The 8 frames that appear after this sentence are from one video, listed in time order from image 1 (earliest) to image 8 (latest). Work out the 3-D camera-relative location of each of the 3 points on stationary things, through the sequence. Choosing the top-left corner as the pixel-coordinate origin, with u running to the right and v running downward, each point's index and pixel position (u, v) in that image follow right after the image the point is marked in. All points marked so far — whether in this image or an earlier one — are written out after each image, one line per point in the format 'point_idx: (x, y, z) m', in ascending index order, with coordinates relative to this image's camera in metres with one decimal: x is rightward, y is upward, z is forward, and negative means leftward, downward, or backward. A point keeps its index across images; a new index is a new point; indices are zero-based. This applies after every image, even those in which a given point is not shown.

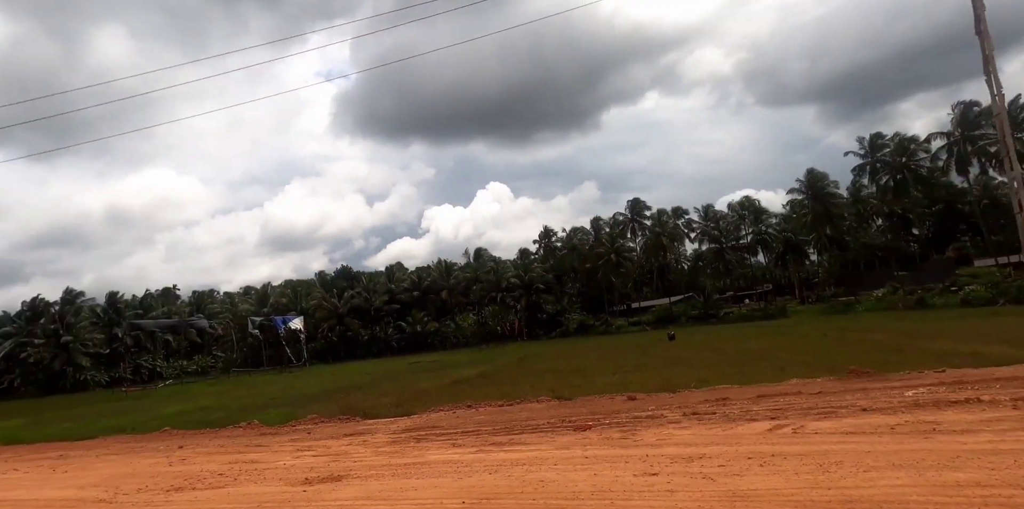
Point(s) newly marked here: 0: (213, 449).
0: (-6.2, -4.0, +11.4) m
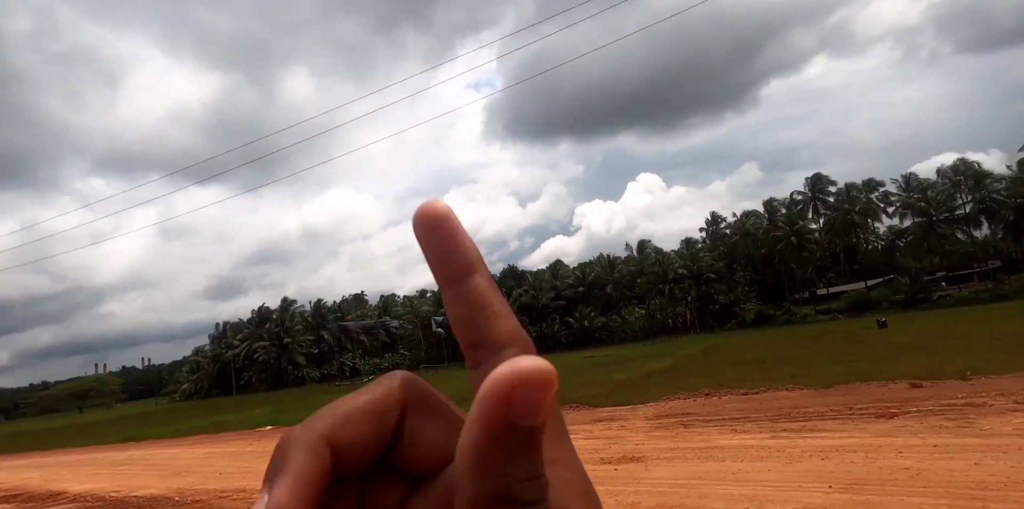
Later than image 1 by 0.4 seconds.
0: (-0.8, -3.8, +12.1) m
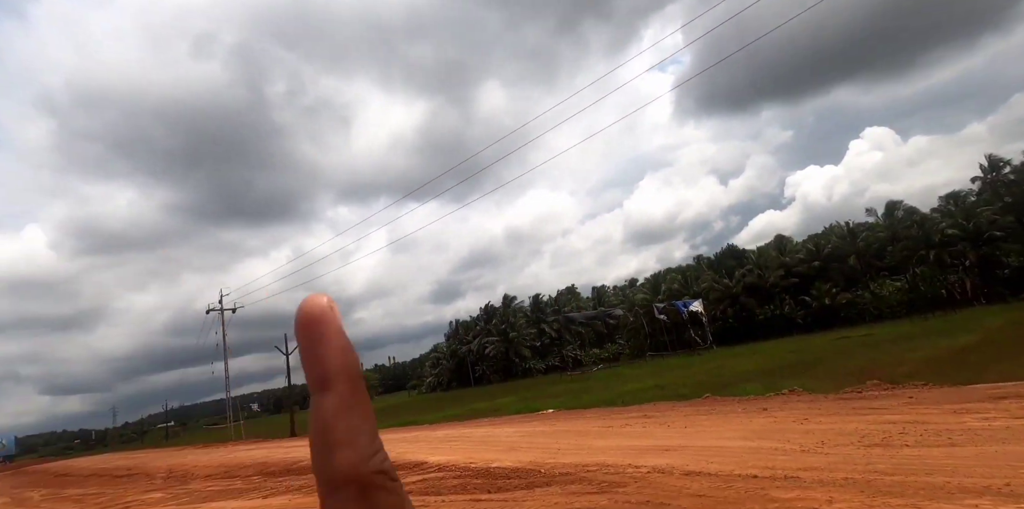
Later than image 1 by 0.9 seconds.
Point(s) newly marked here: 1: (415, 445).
0: (+5.6, -2.9, +10.4) m
1: (-2.4, -4.6, +13.5) m
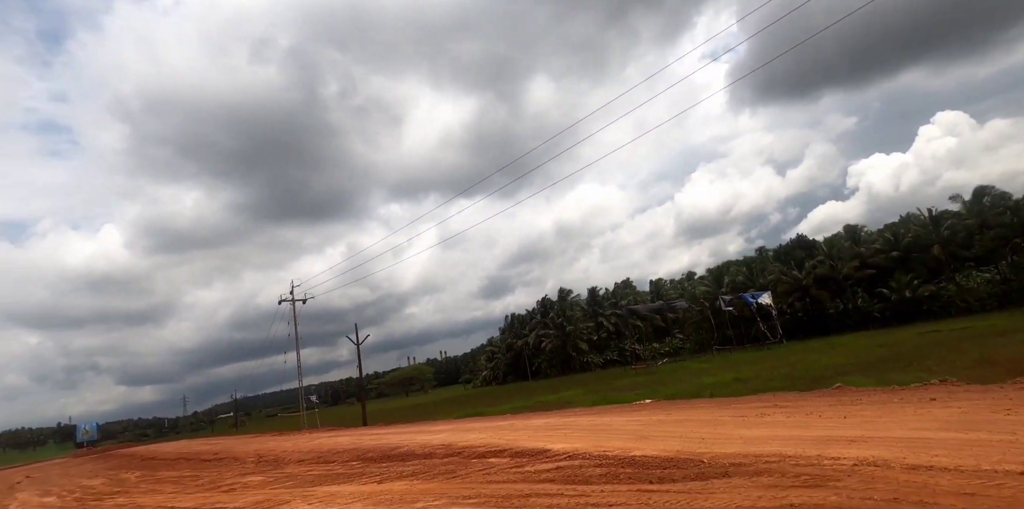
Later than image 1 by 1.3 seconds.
0: (+7.9, -2.4, +9.0) m
1: (+0.2, -4.1, +12.7) m
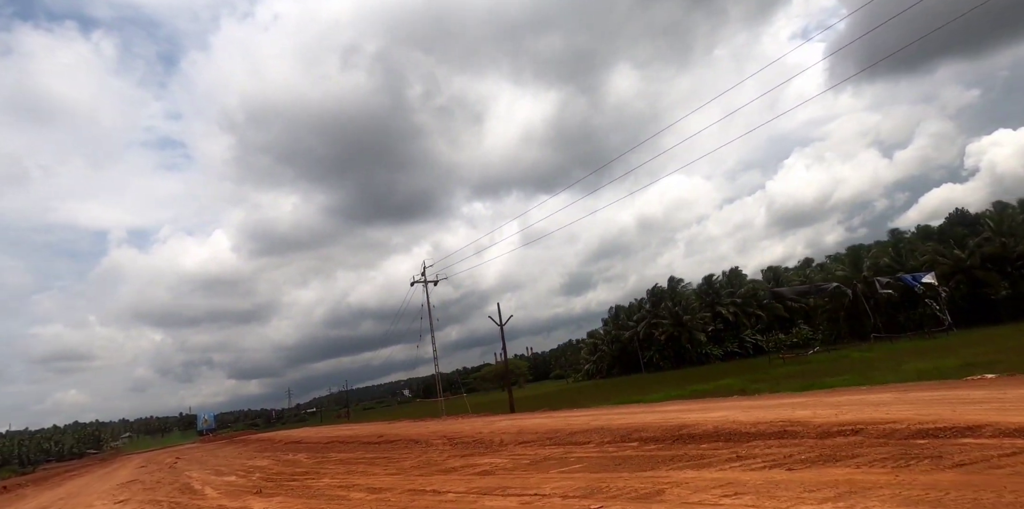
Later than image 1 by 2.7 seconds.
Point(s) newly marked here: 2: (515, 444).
0: (+13.2, -0.5, +4.1) m
1: (+6.2, -2.4, +8.9) m
2: (+0.1, -4.8, +13.9) m
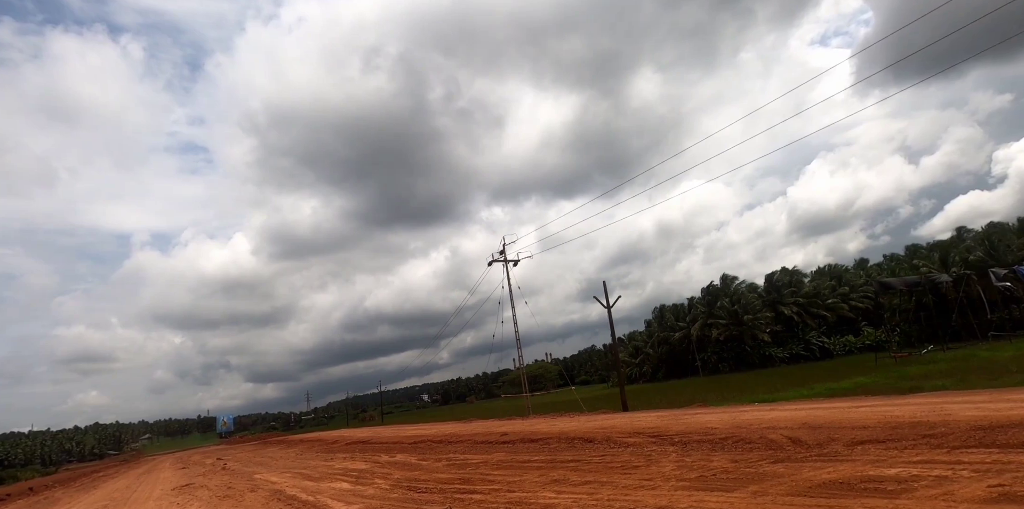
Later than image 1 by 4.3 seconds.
0: (+18.2, +1.3, -1.5) m
1: (+11.3, -0.6, +3.5) m
2: (+5.3, -2.9, +8.7) m
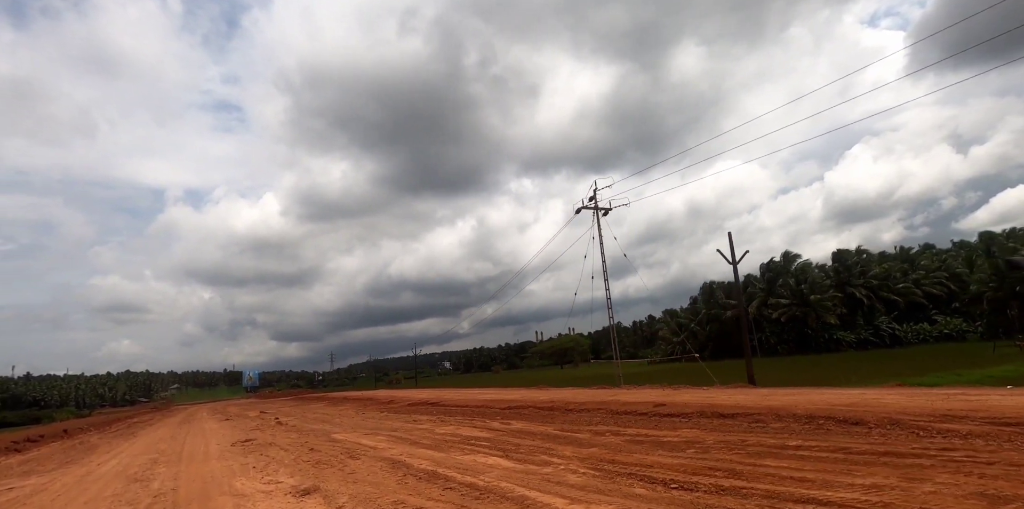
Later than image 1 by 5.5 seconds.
0: (+21.8, +1.6, -6.9) m
1: (+15.0, +0.3, -1.5) m
2: (+9.1, -1.5, +4.0) m
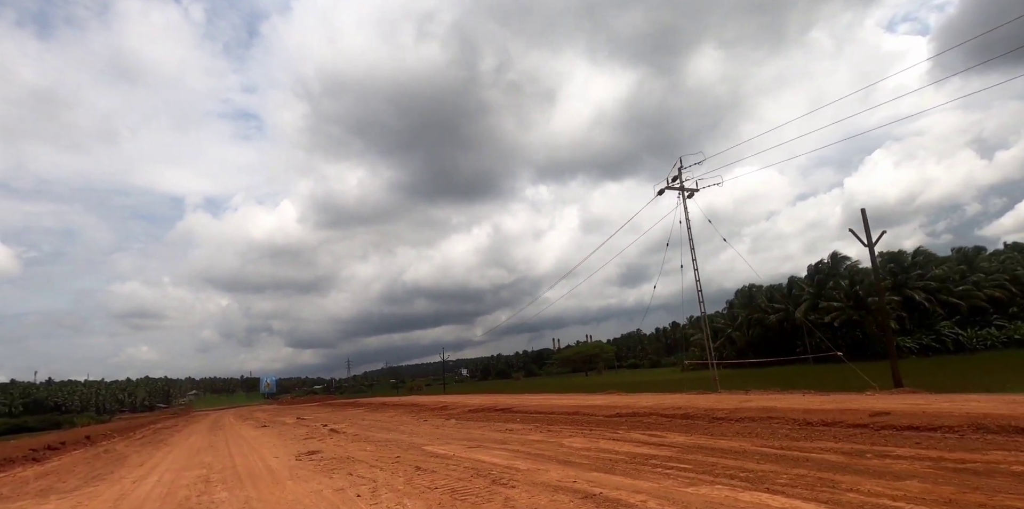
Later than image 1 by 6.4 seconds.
0: (+24.6, +2.8, -10.9) m
1: (+17.9, +1.4, -5.4) m
2: (+12.1, -0.5, +0.2) m
